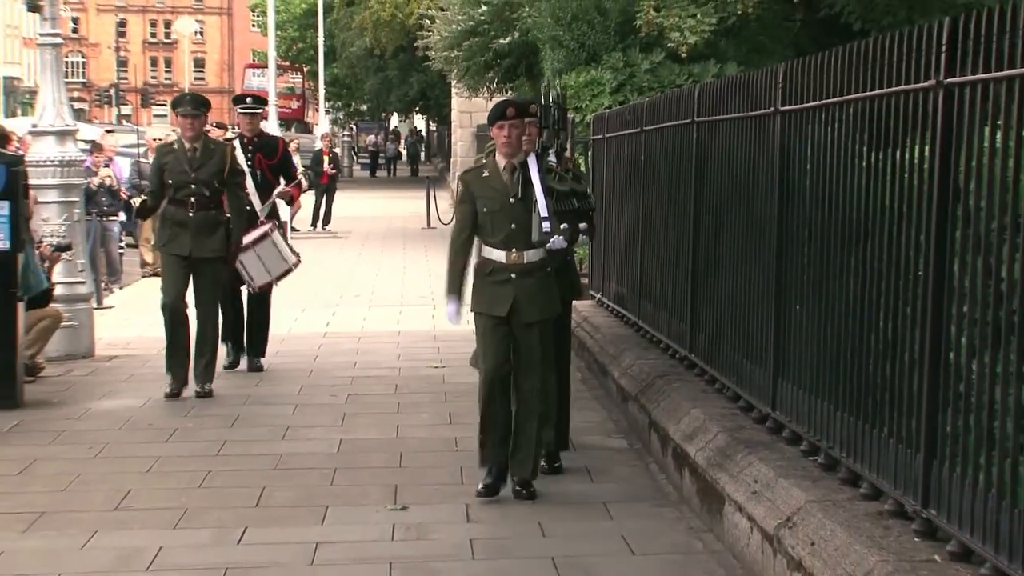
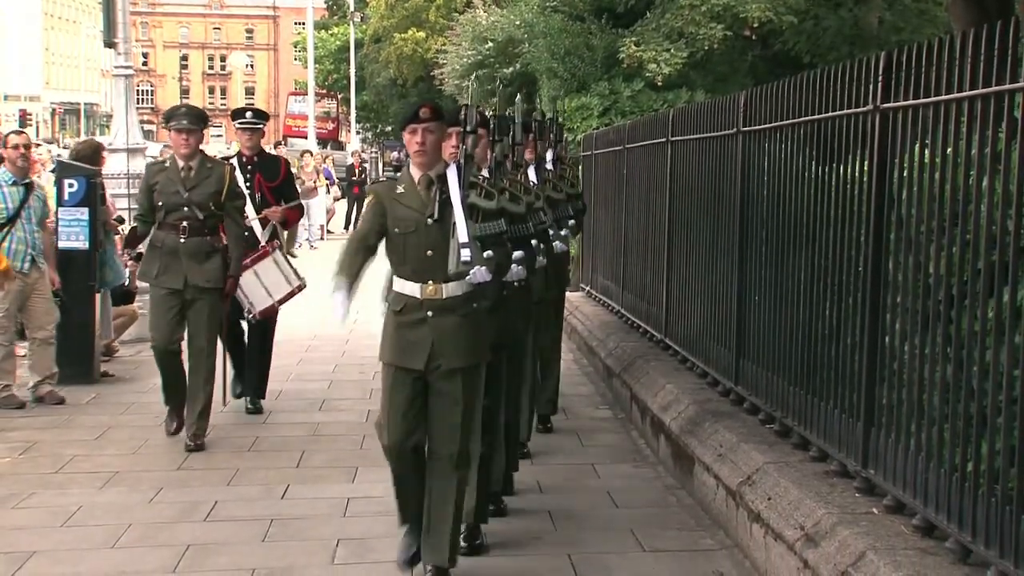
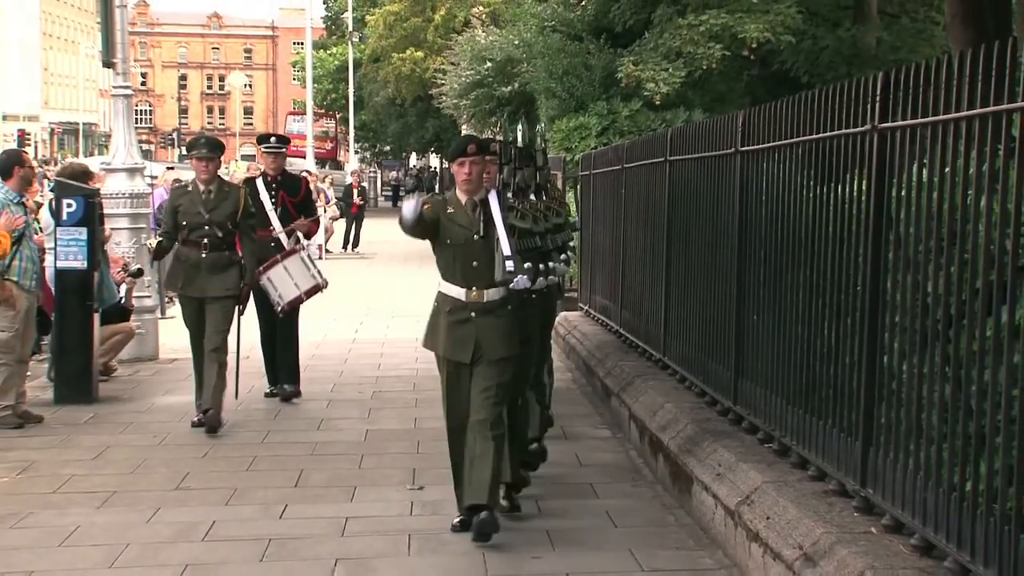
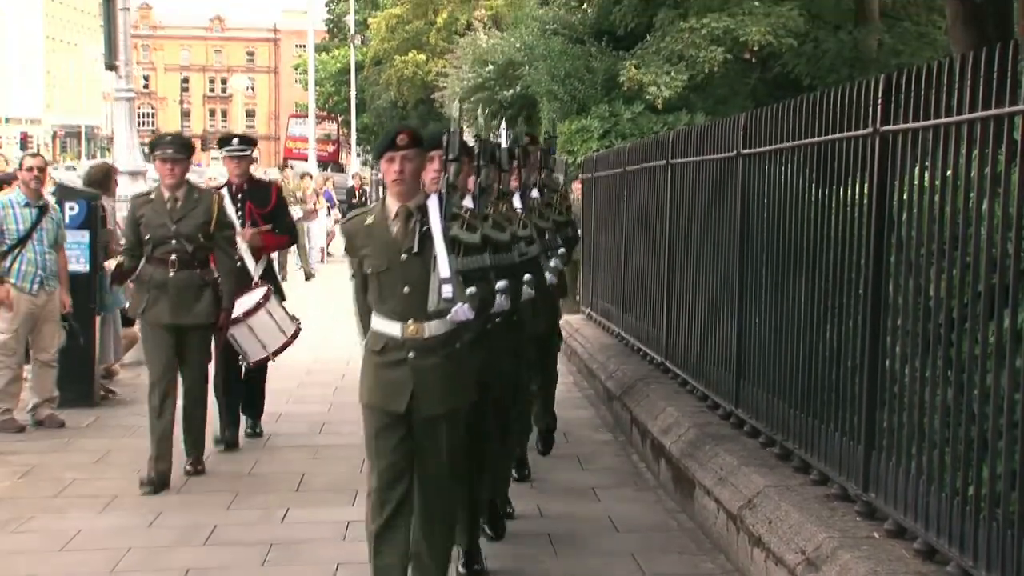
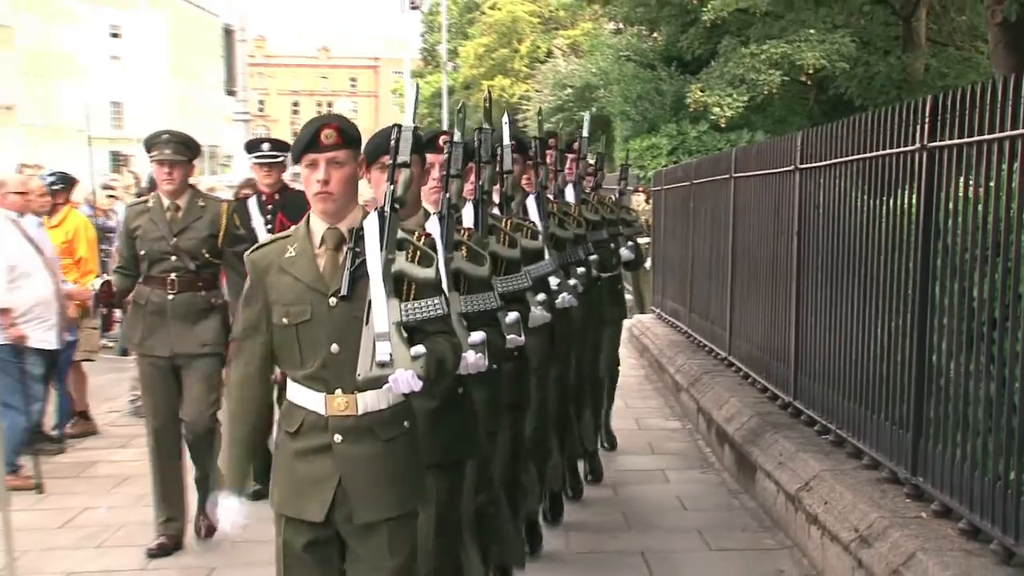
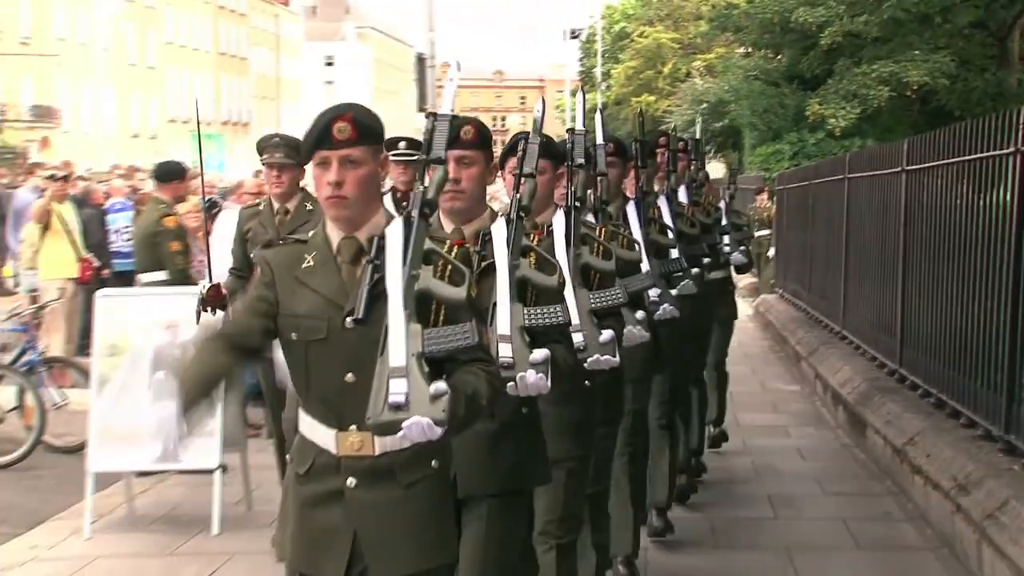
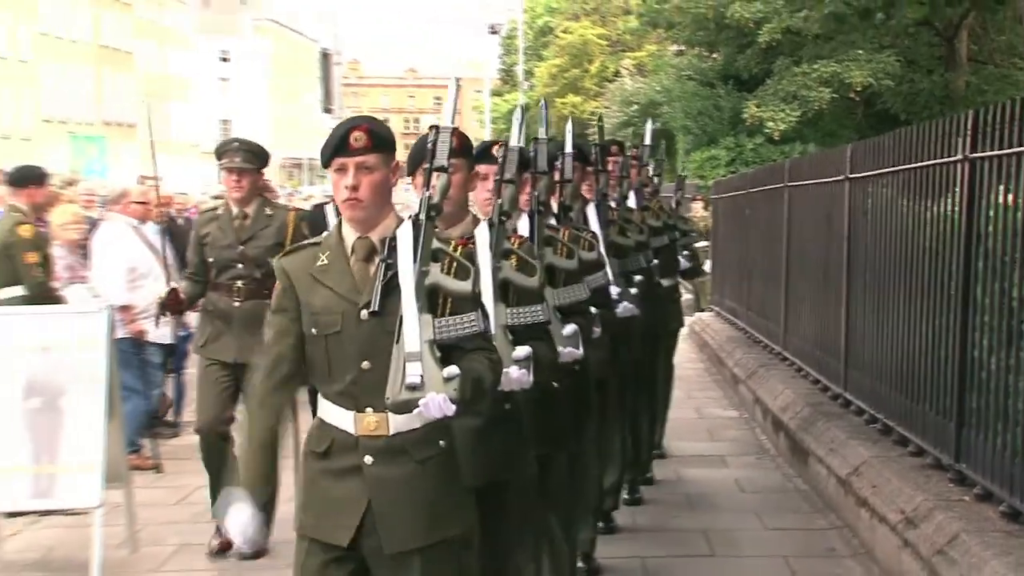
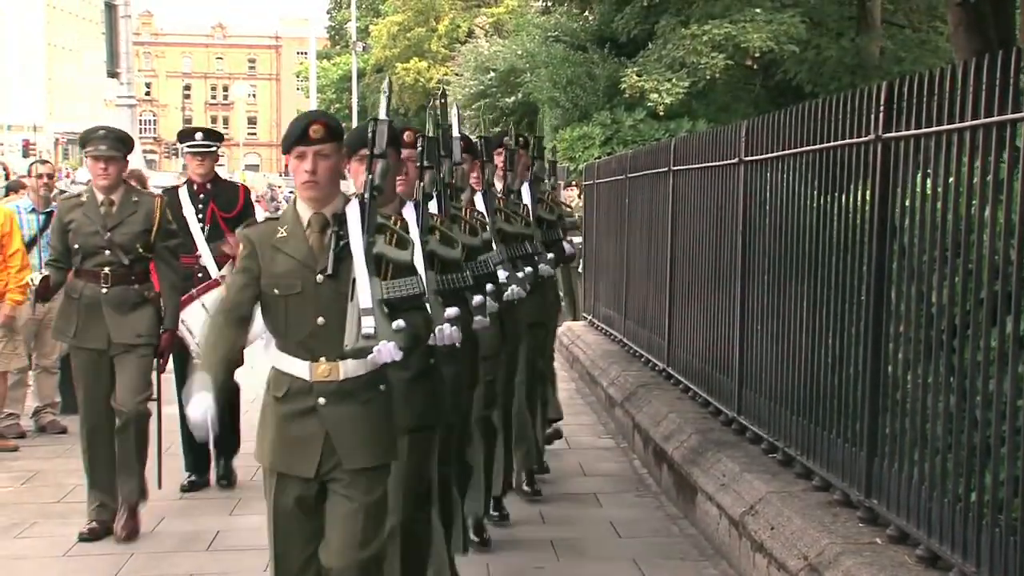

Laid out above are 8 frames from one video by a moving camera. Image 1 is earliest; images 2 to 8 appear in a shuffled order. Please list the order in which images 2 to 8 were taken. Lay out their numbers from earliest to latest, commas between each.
3, 2, 4, 8, 5, 7, 6
